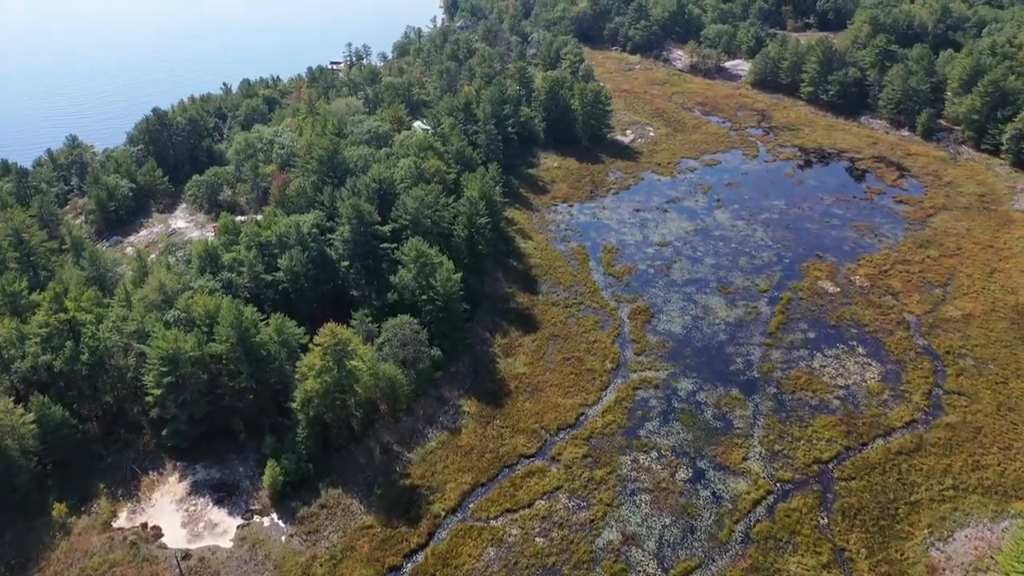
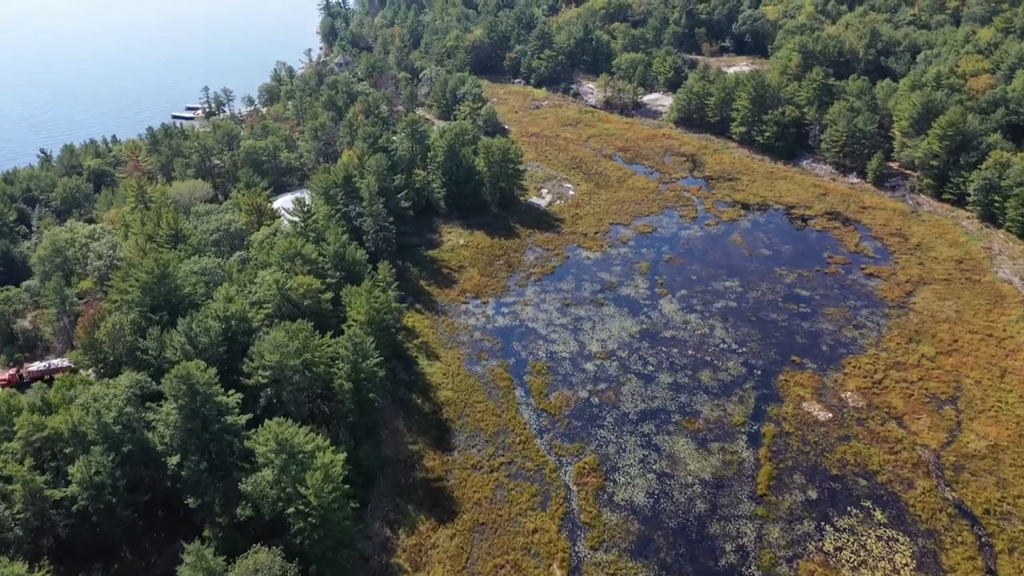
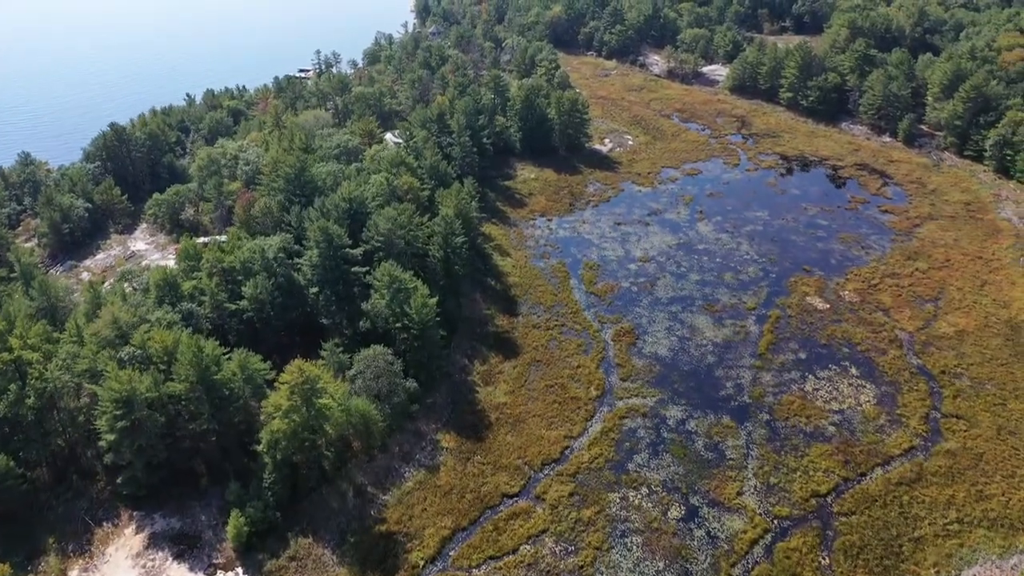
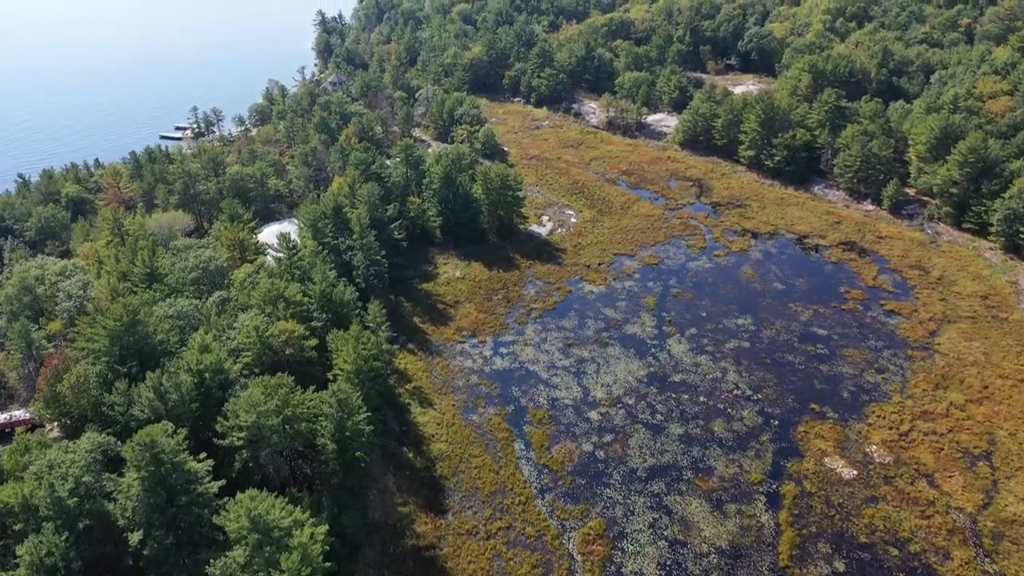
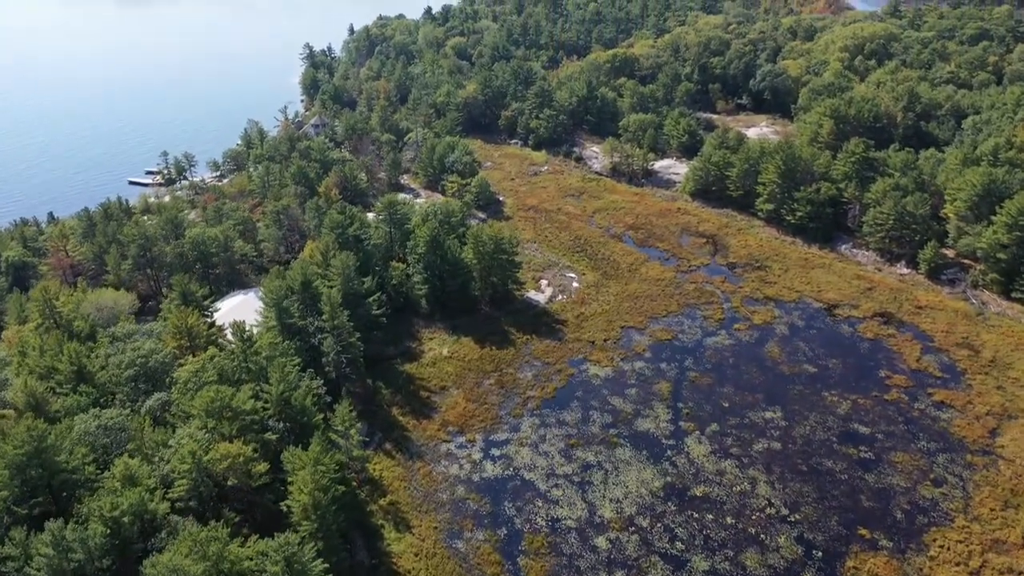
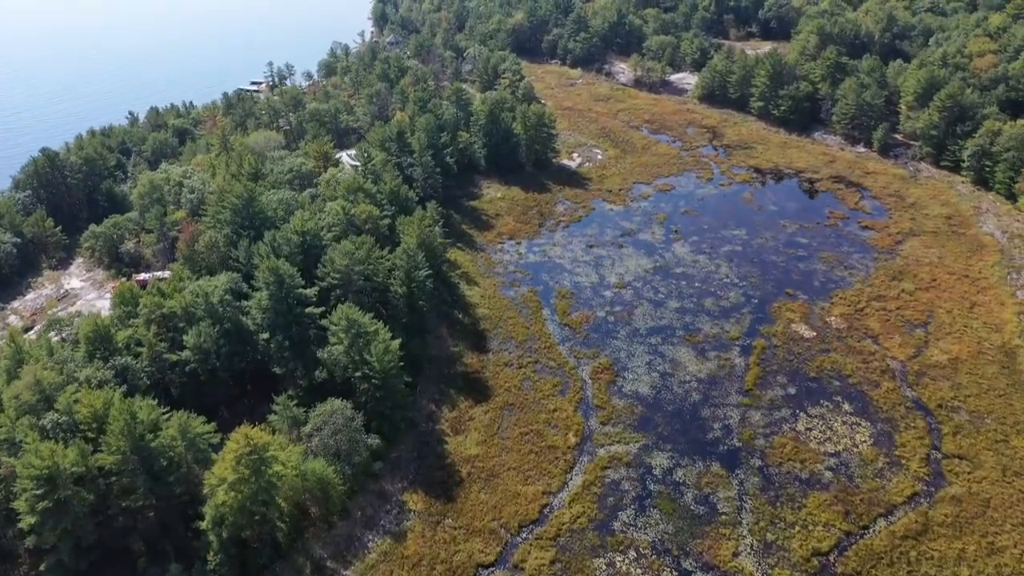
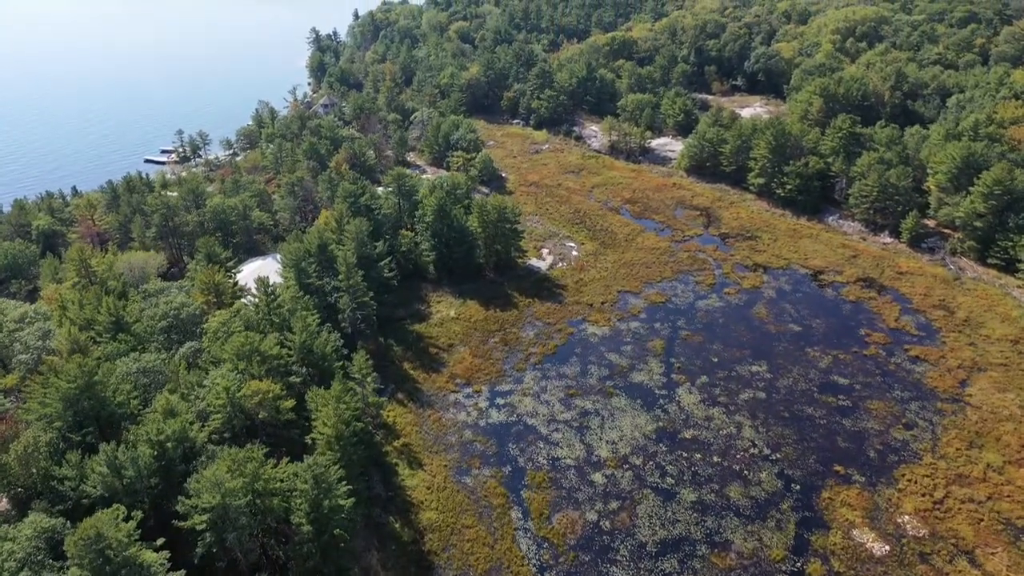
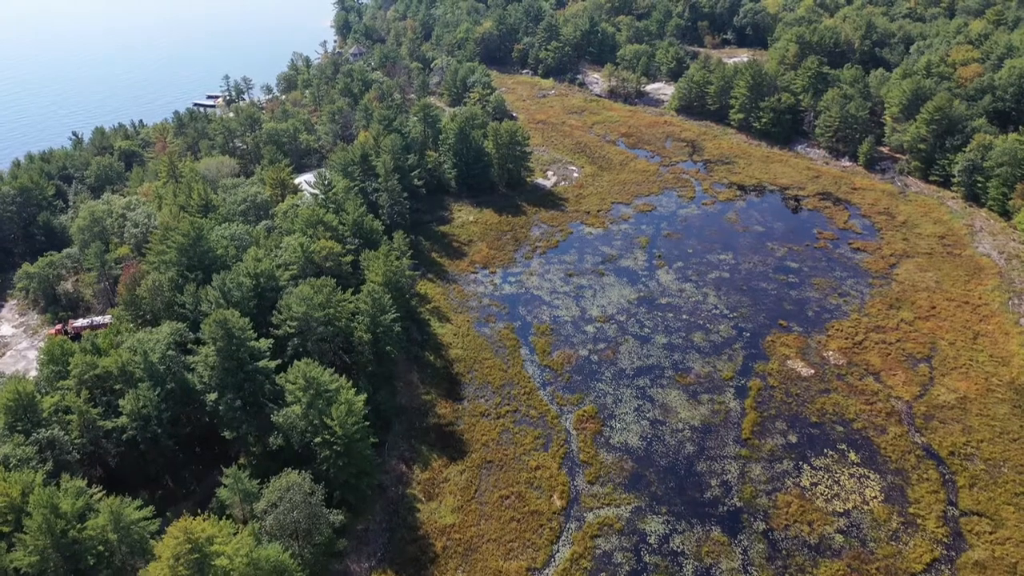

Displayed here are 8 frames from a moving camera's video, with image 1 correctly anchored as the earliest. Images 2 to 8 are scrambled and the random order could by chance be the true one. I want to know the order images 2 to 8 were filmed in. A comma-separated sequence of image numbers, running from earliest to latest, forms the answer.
3, 6, 8, 2, 4, 7, 5
